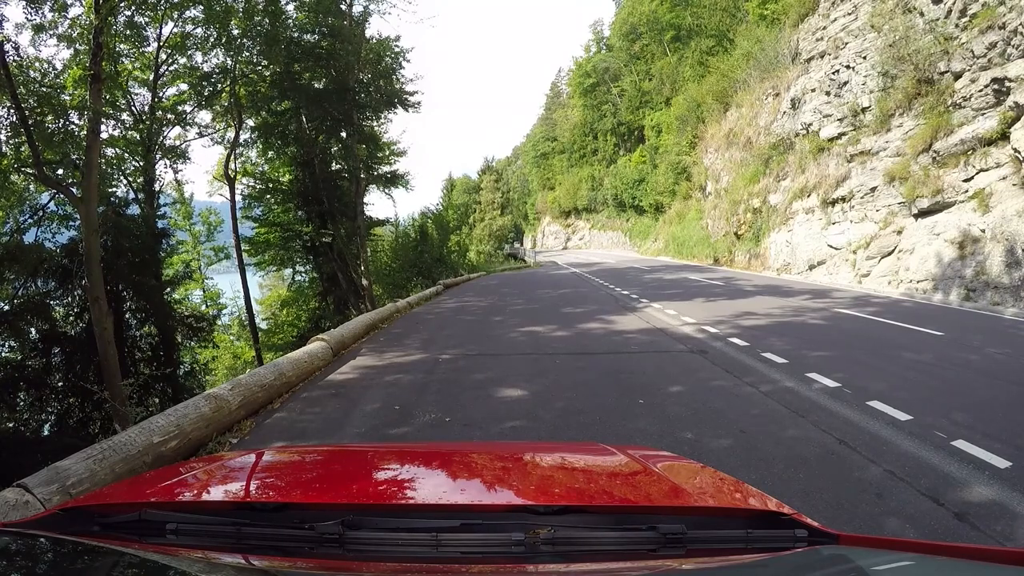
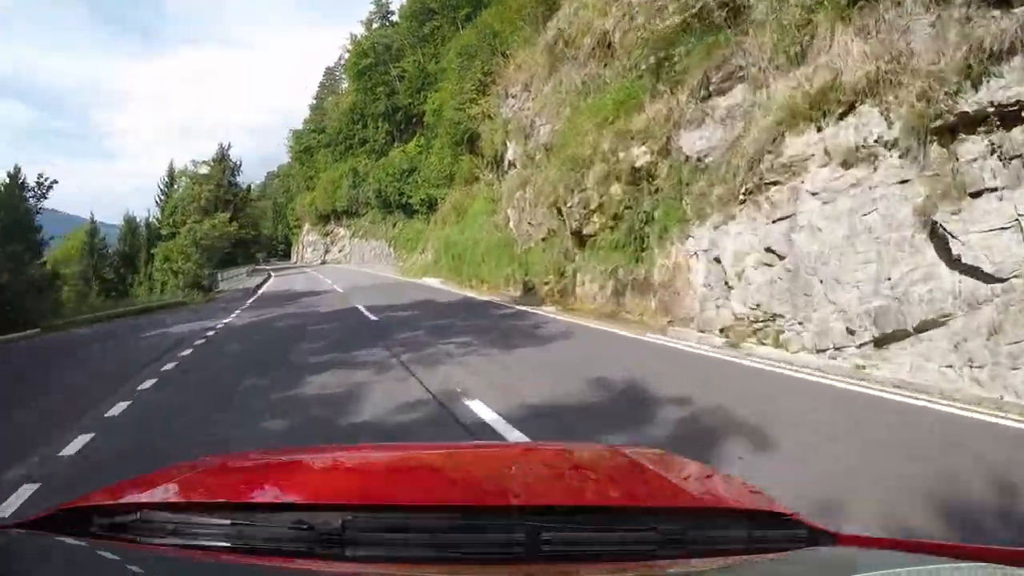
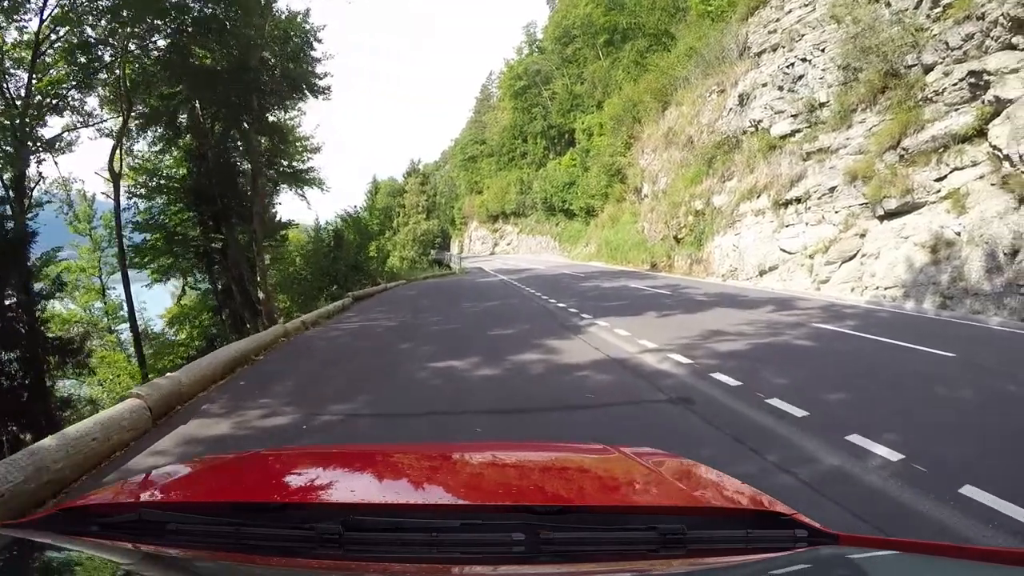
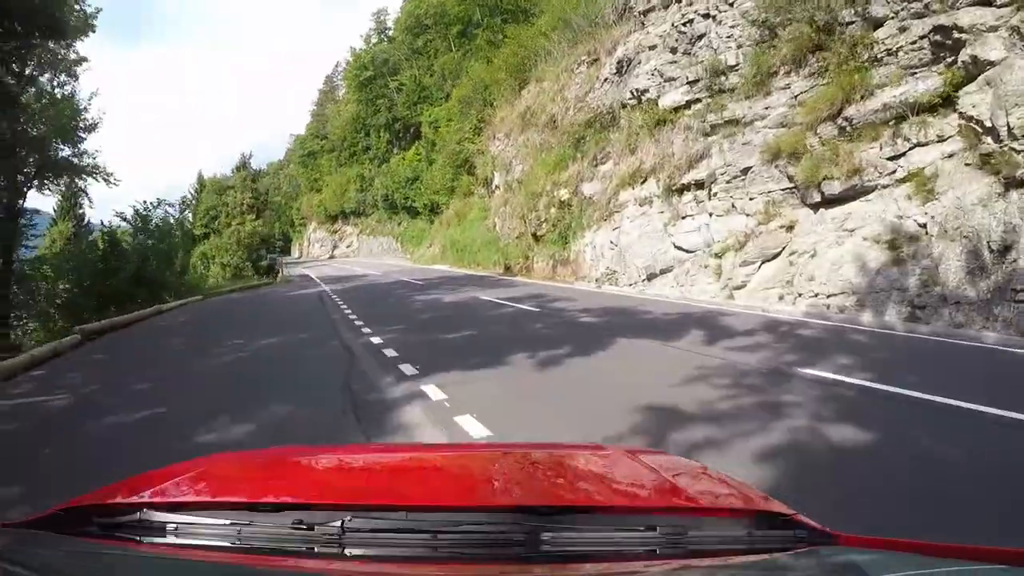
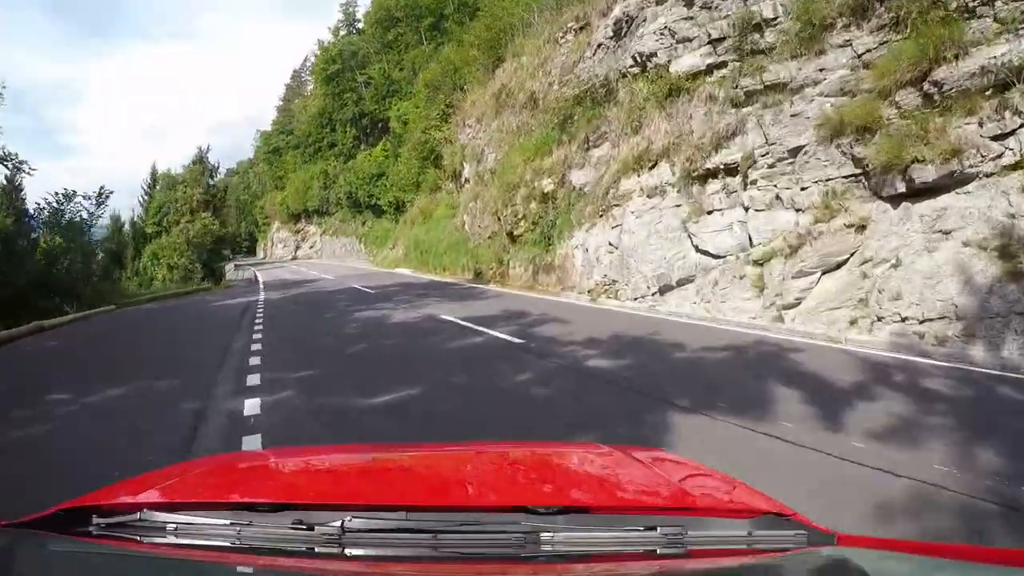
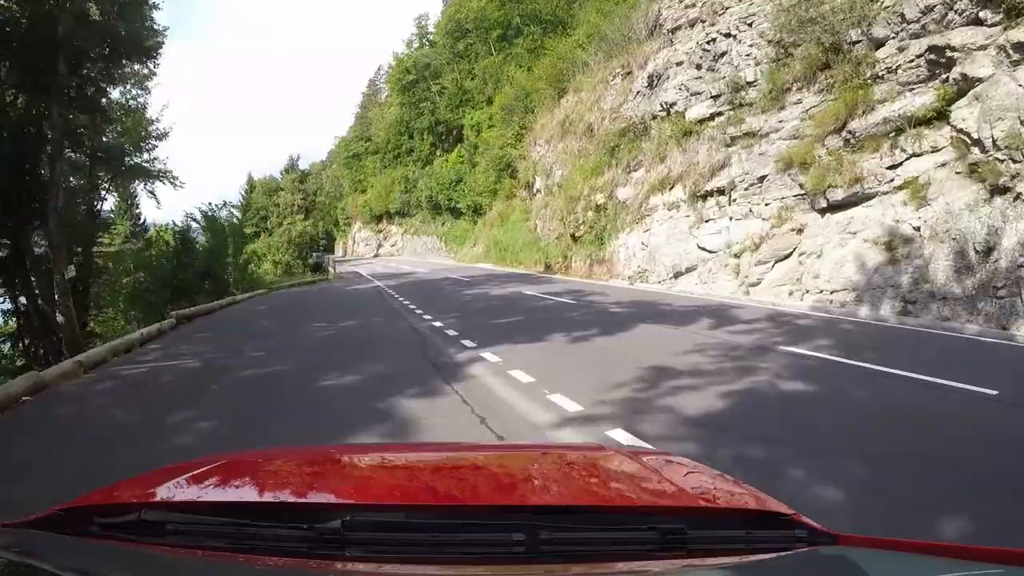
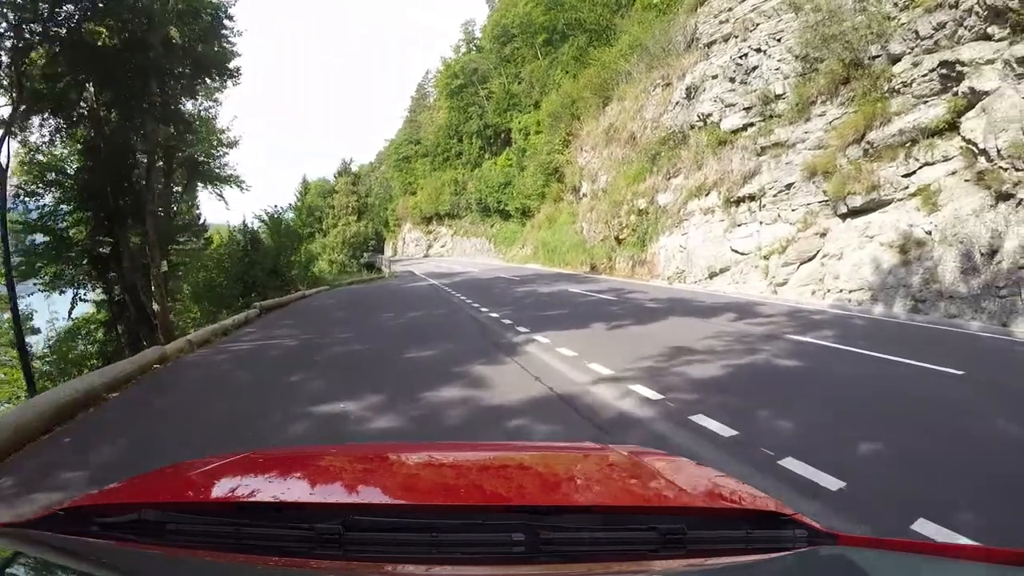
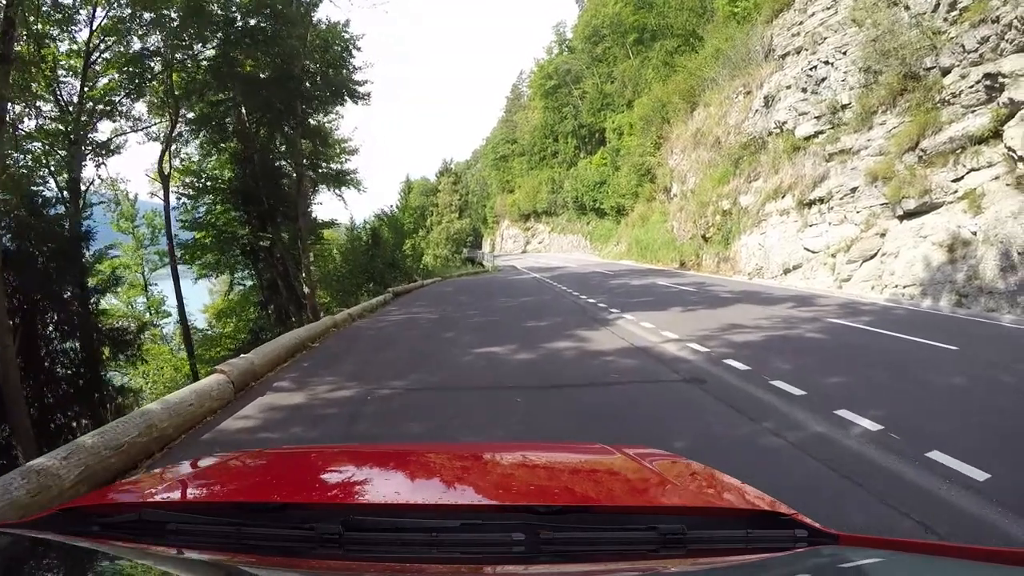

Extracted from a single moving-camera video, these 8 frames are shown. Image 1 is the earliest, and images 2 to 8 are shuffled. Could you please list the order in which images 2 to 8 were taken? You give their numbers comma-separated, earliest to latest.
8, 3, 7, 6, 4, 5, 2
